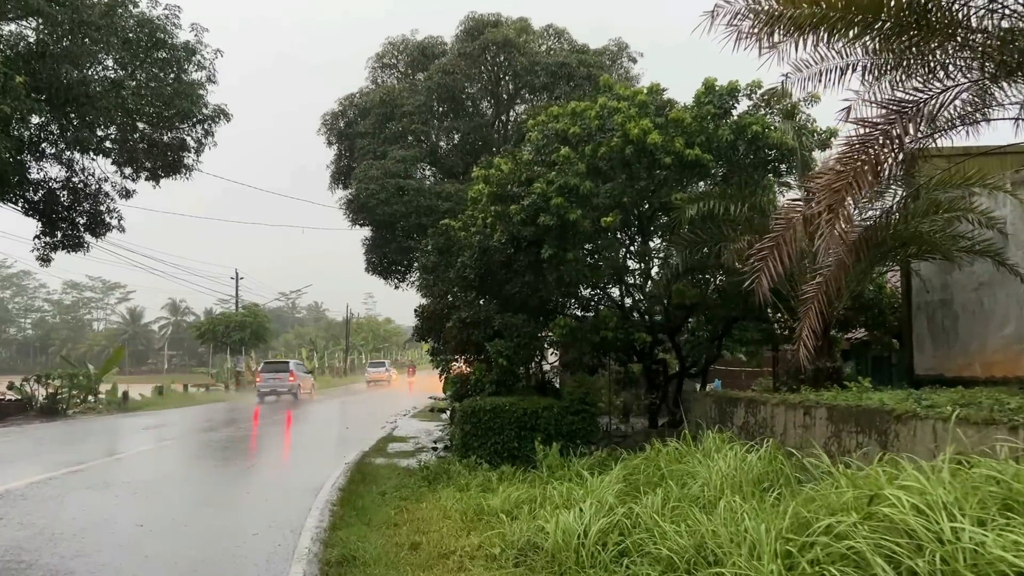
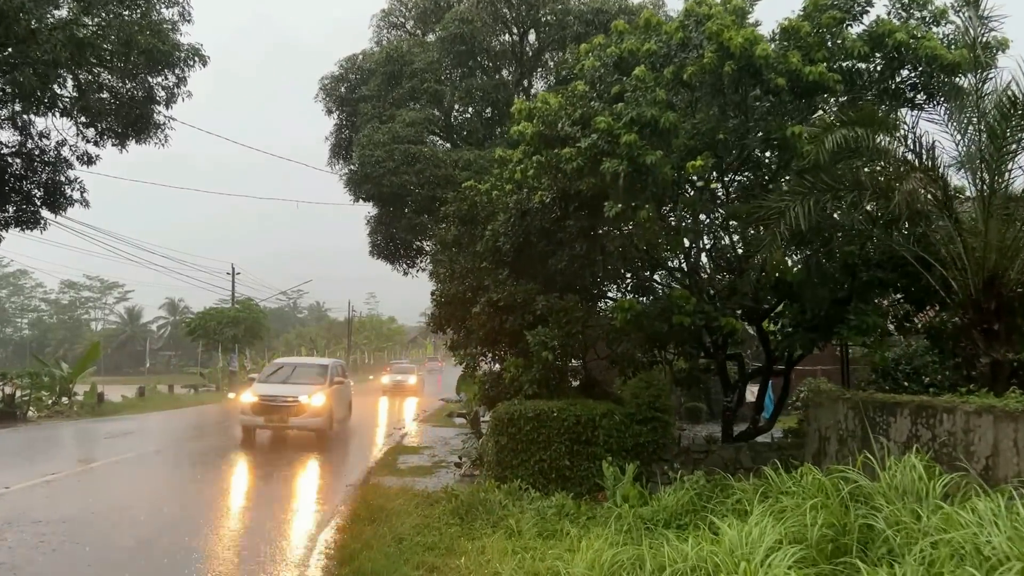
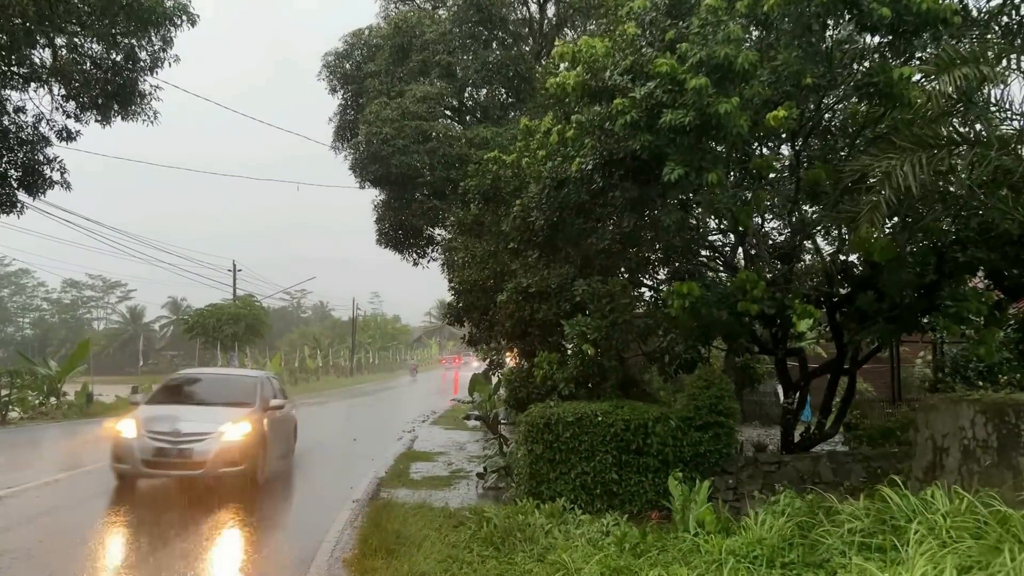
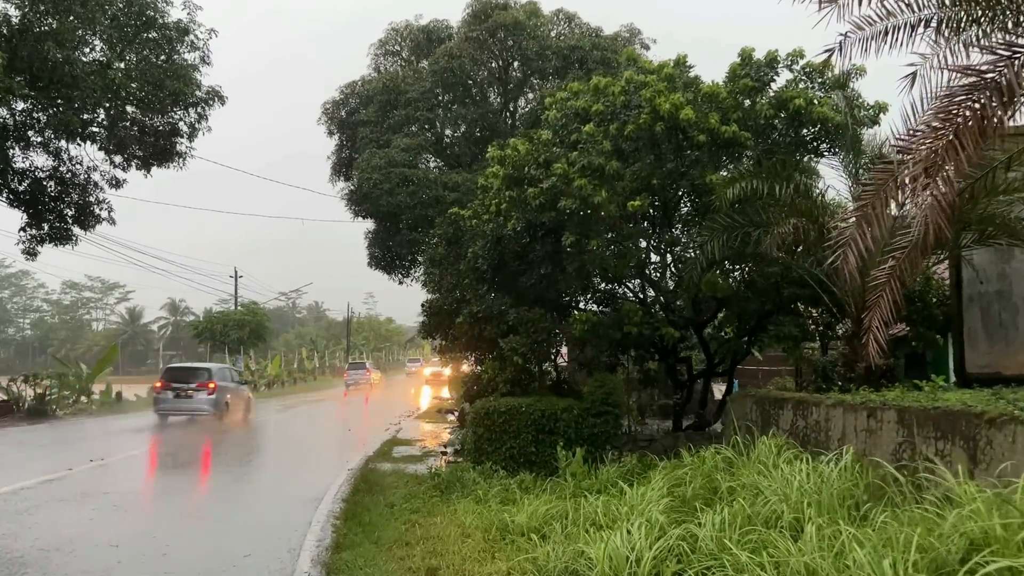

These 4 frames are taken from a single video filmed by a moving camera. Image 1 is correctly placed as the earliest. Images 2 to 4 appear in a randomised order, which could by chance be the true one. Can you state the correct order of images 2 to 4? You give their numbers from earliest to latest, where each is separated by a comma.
4, 2, 3
